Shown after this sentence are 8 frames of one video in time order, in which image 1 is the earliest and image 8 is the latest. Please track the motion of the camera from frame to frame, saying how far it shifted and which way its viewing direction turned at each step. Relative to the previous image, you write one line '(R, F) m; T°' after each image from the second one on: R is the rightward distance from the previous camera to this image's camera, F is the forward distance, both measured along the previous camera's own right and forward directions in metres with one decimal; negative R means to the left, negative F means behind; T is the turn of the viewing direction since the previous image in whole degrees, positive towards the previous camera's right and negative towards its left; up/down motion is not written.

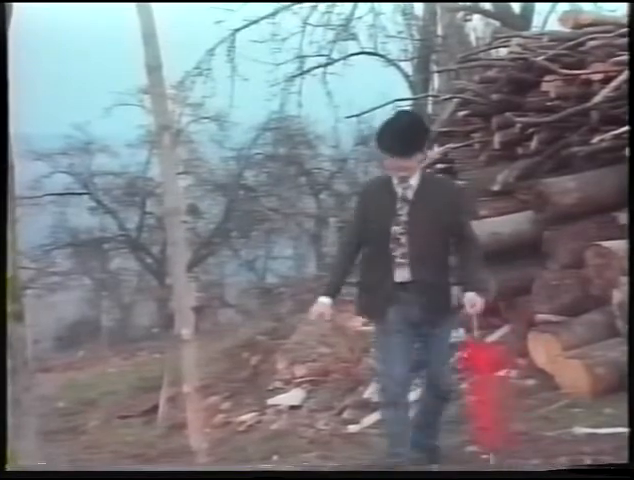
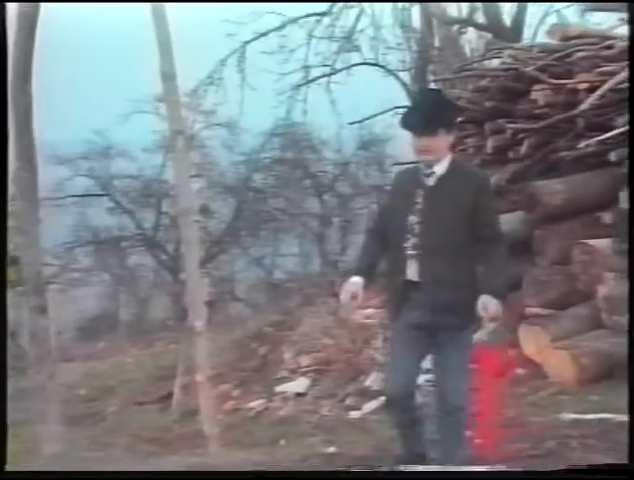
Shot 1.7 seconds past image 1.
(0.0, -0.1) m; -1°
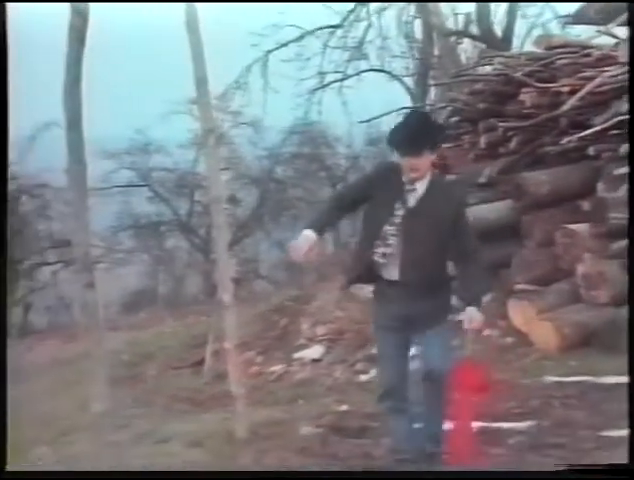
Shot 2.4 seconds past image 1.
(0.0, -0.3) m; -1°
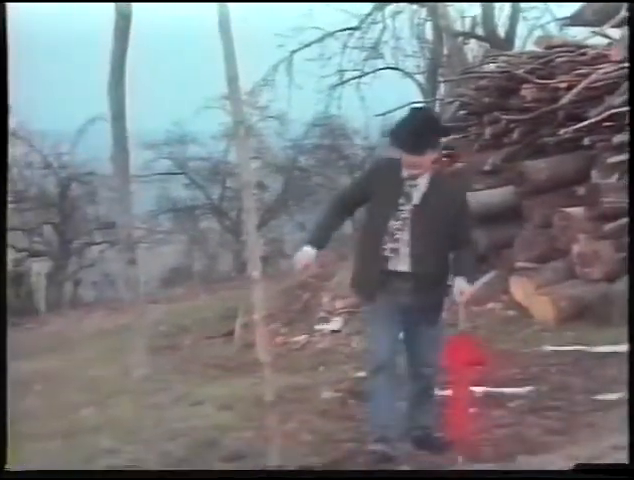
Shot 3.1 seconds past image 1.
(0.0, -0.3) m; -1°
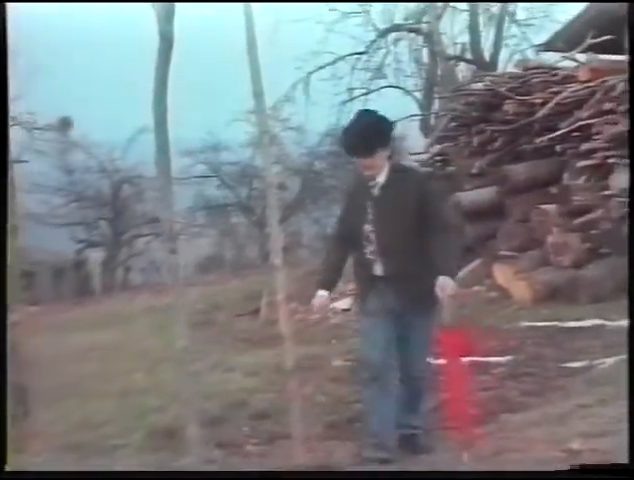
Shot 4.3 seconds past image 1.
(0.0, -0.5) m; -1°
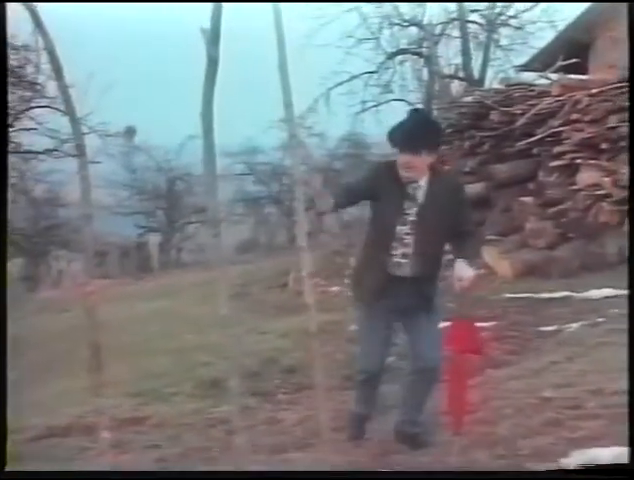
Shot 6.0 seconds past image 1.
(0.0, -0.7) m; -1°
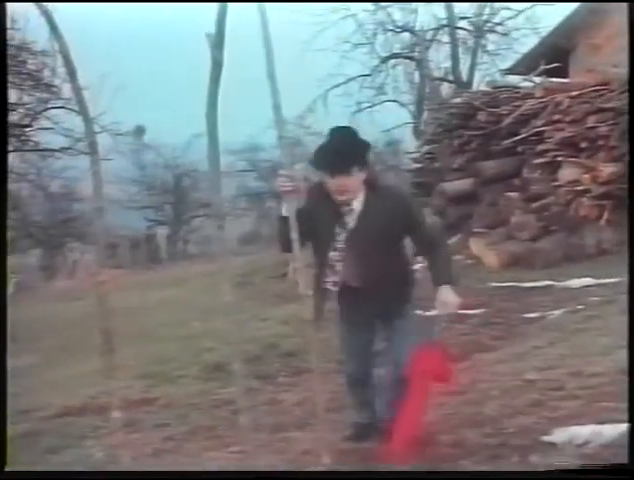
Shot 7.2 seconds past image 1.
(0.0, -0.3) m; 0°
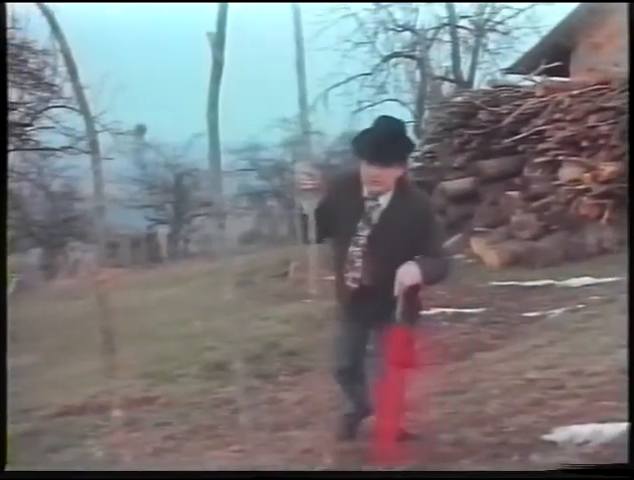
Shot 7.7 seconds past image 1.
(0.0, 0.0) m; 0°
